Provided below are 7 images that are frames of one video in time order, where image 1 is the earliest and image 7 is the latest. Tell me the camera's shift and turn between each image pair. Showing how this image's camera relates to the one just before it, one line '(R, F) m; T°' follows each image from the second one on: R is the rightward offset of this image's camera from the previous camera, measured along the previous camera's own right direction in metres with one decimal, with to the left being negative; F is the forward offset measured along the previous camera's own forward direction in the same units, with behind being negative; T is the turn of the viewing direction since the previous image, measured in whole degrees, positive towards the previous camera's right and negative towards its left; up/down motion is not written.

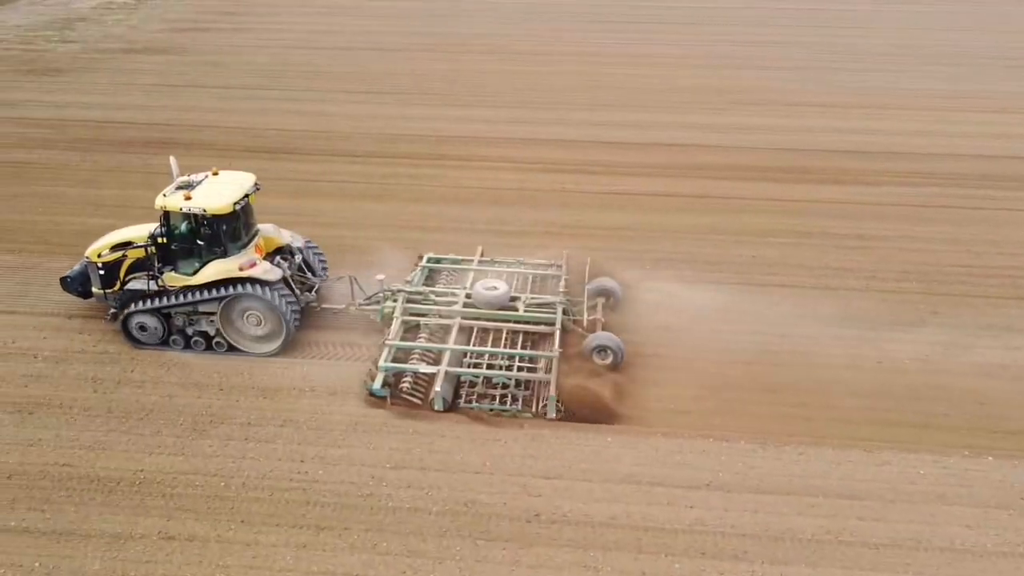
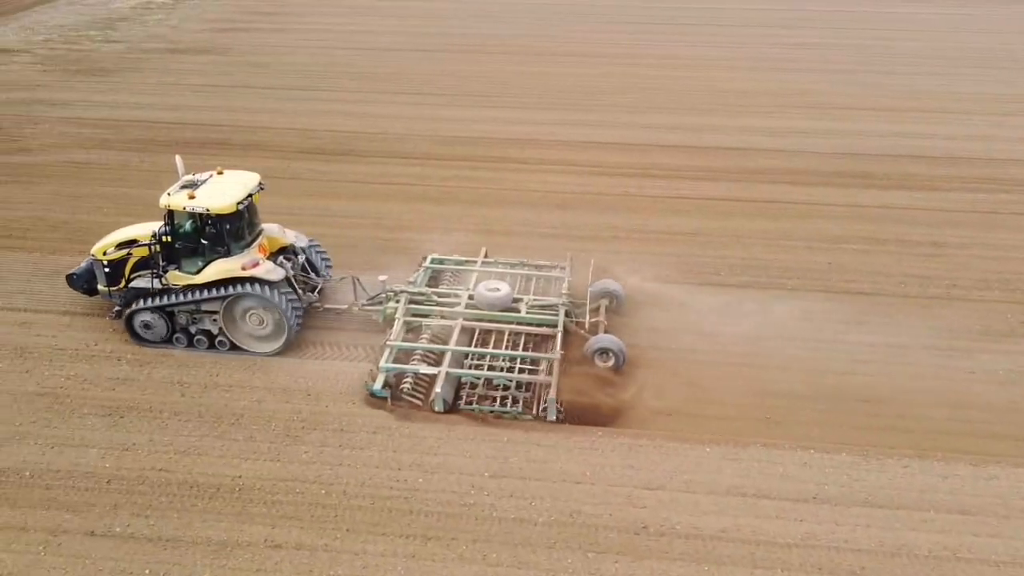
(-0.9, +0.1) m; -1°
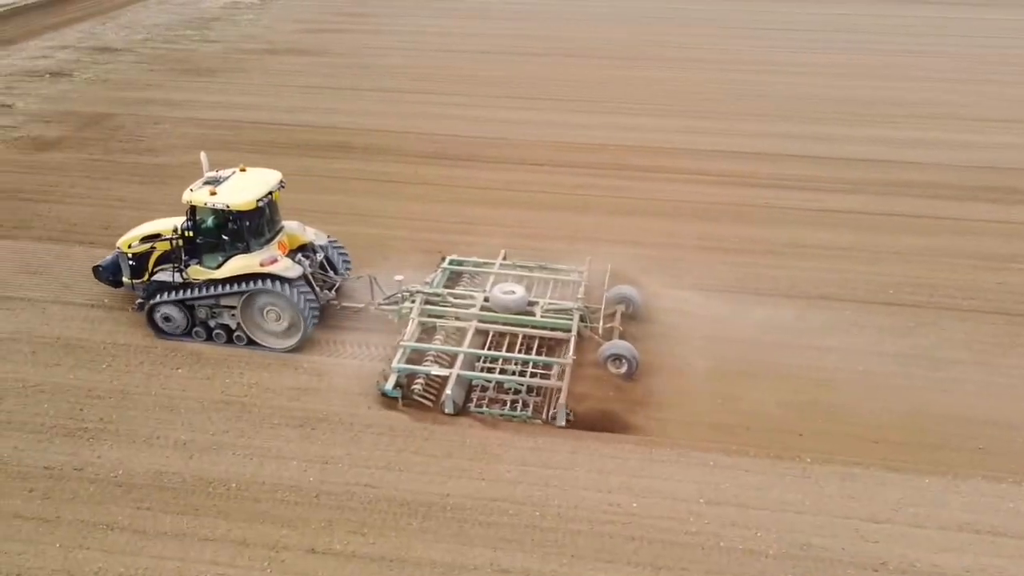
(-1.8, +0.2) m; -2°
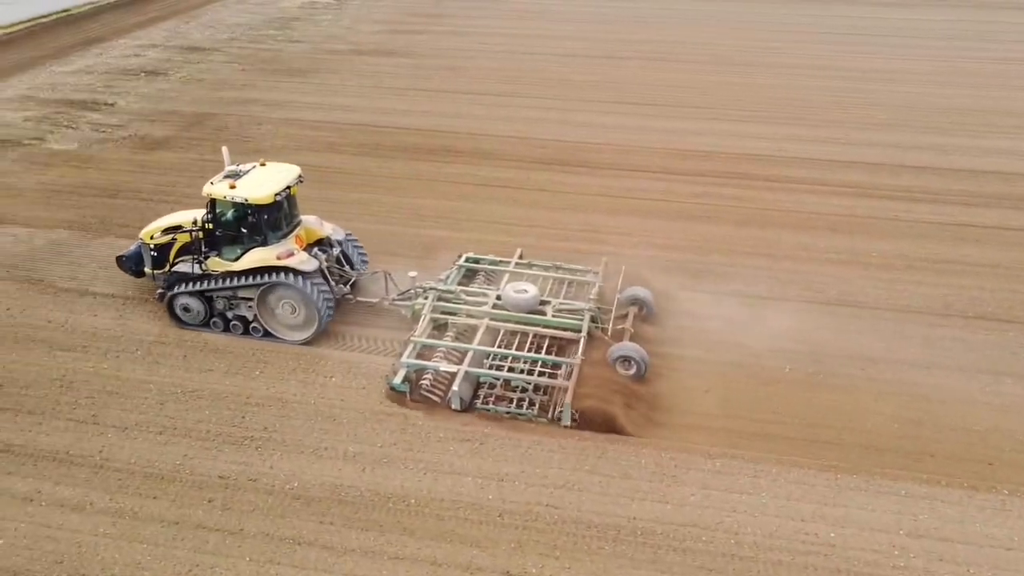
(-1.5, +0.2) m; -2°
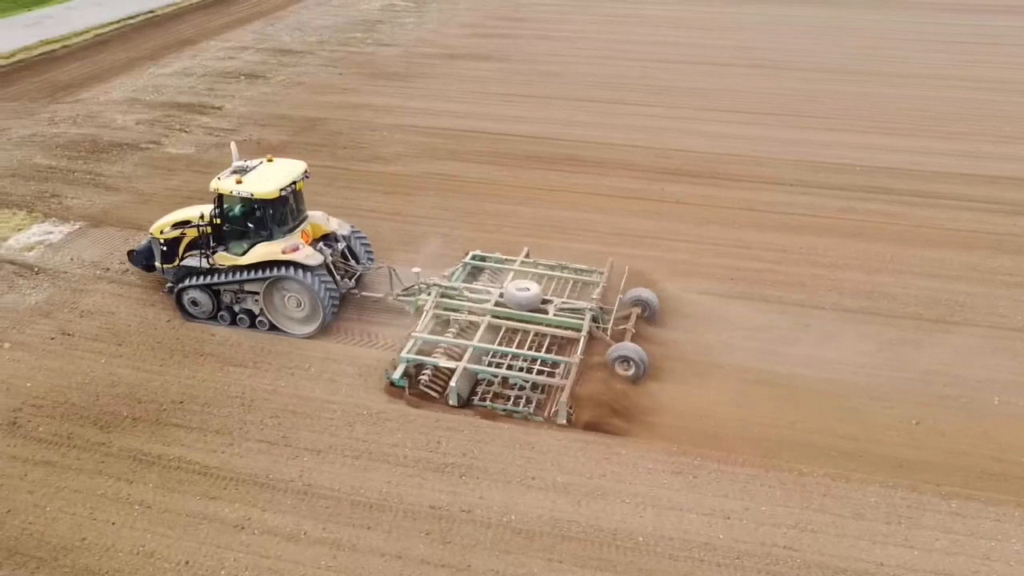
(-1.9, +0.4) m; -2°
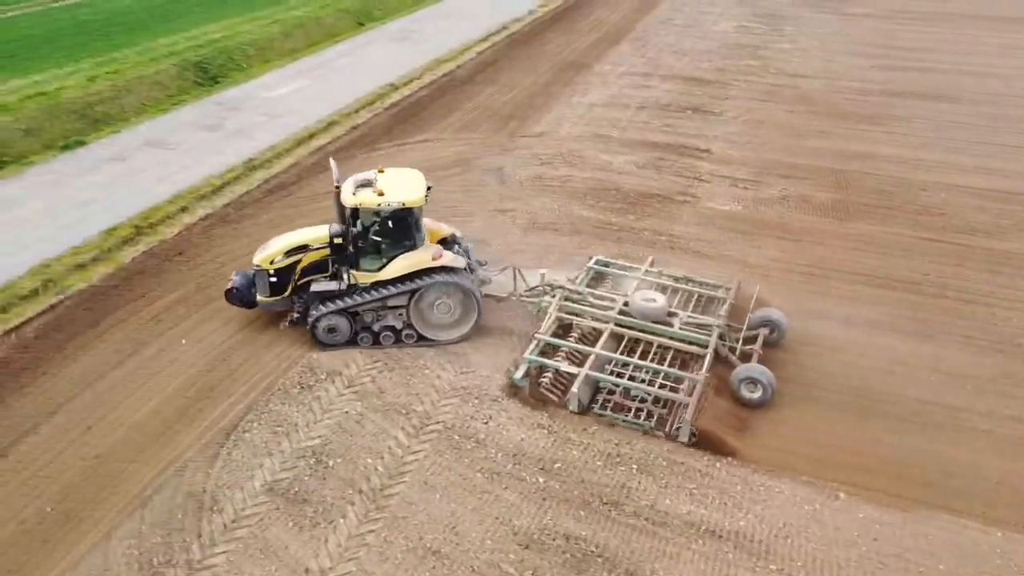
(-8.7, +1.8) m; -7°
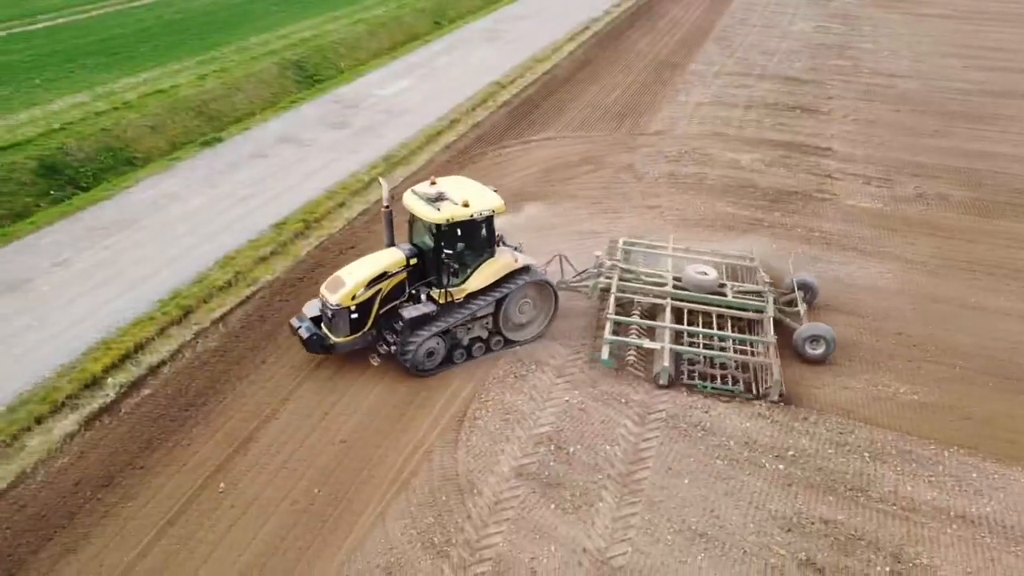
(-2.3, -0.3) m; -1°
